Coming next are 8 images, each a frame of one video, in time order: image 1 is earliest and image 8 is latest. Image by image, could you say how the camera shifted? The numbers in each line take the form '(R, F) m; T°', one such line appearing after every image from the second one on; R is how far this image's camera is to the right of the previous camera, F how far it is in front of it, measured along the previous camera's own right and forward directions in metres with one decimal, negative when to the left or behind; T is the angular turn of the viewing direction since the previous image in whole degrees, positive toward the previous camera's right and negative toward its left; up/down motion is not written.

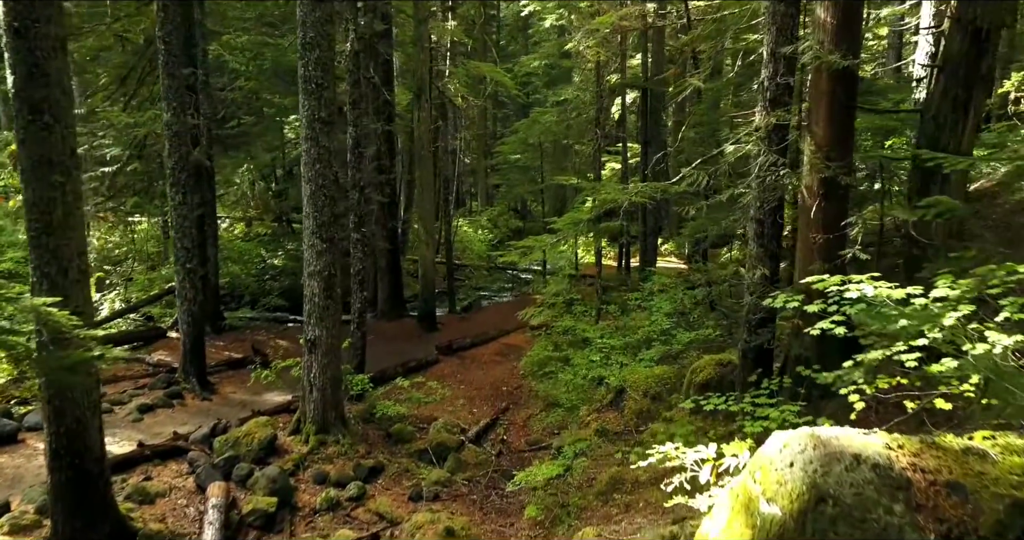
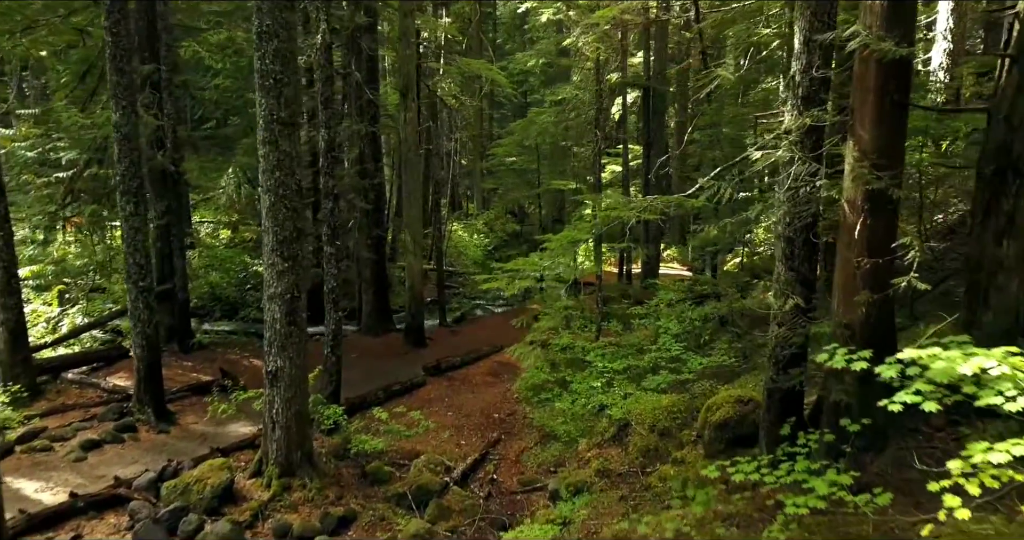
(+0.1, +1.1) m; 0°
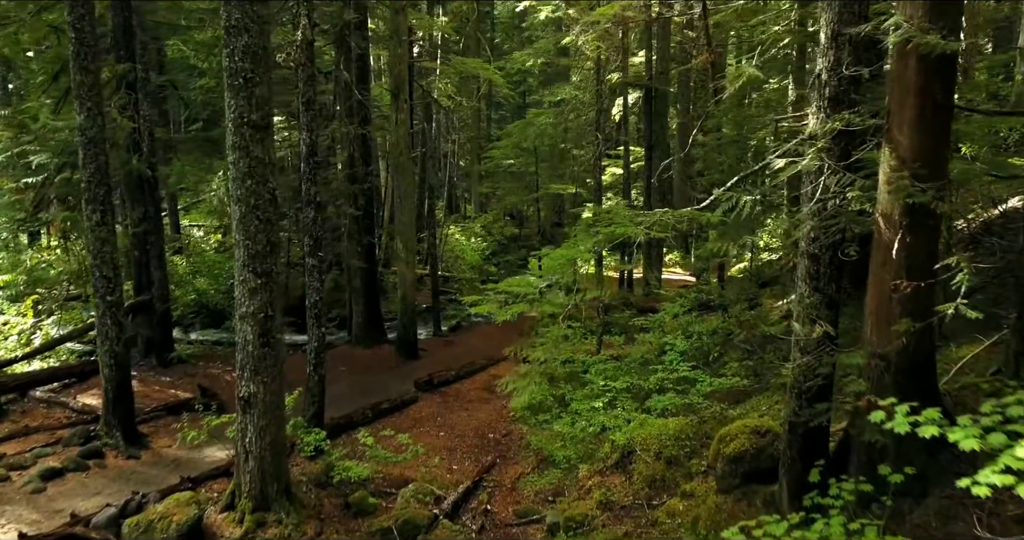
(+0.1, +0.6) m; 0°
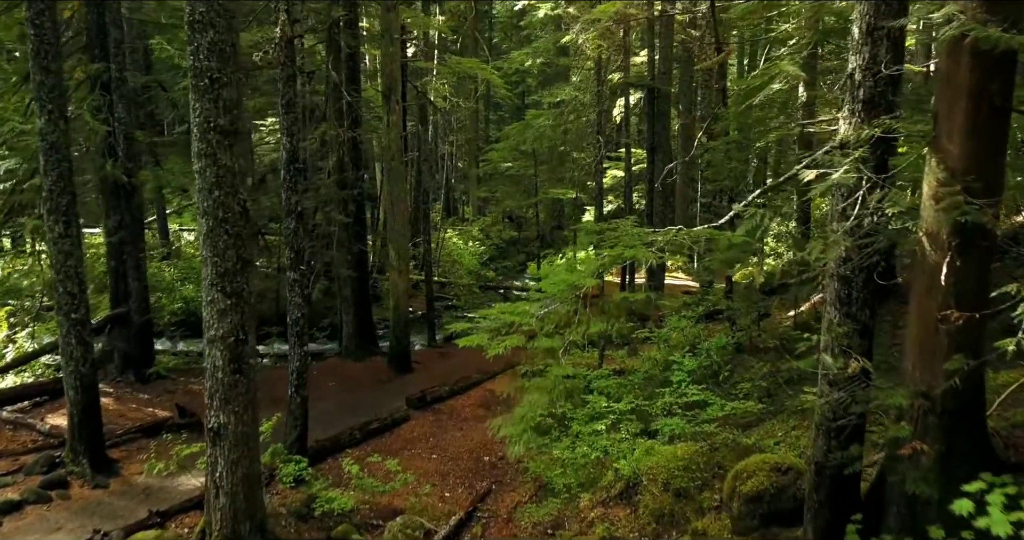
(+0.1, +0.6) m; 0°
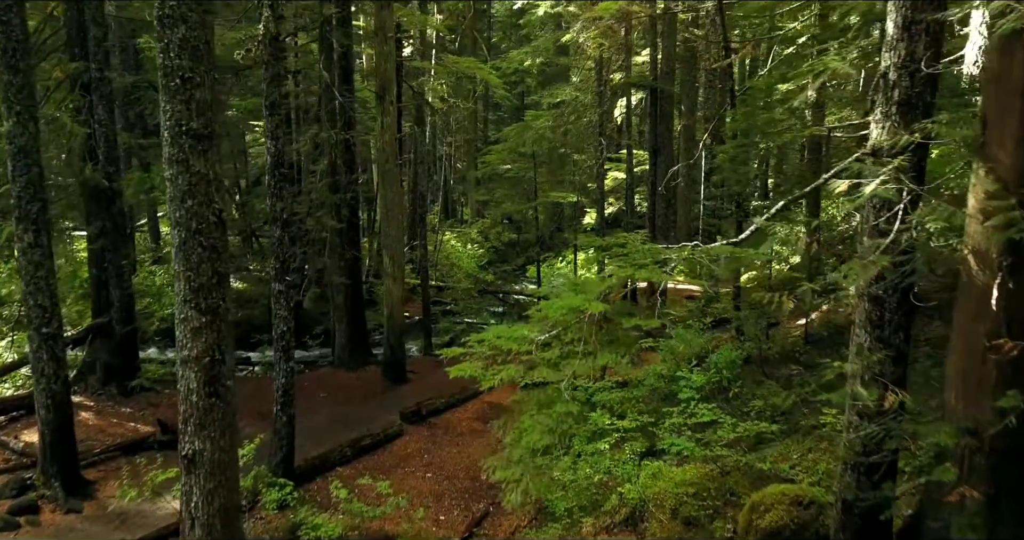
(0.0, +0.5) m; 0°
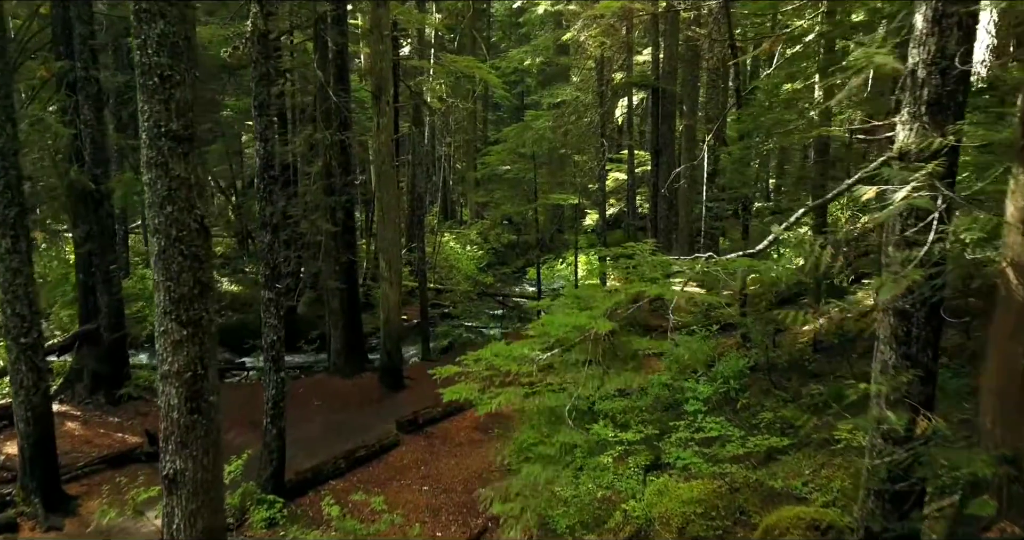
(0.0, +0.3) m; 0°
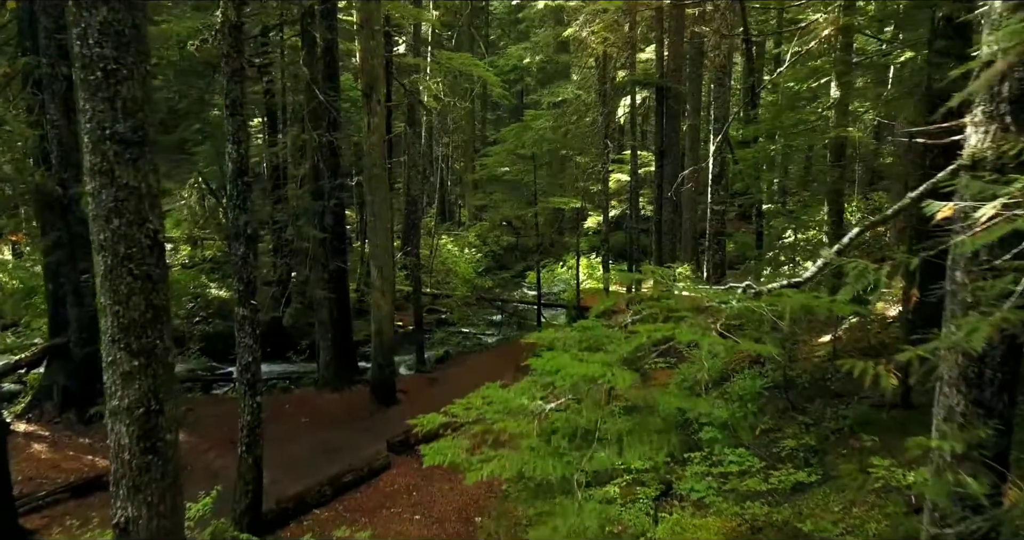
(0.0, +0.7) m; 0°
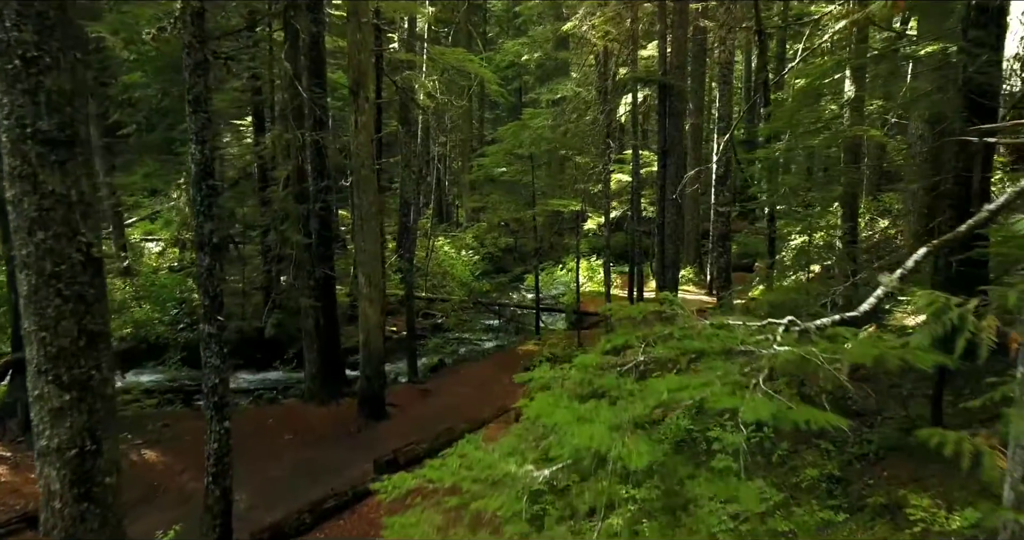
(+0.1, +0.6) m; 0°
